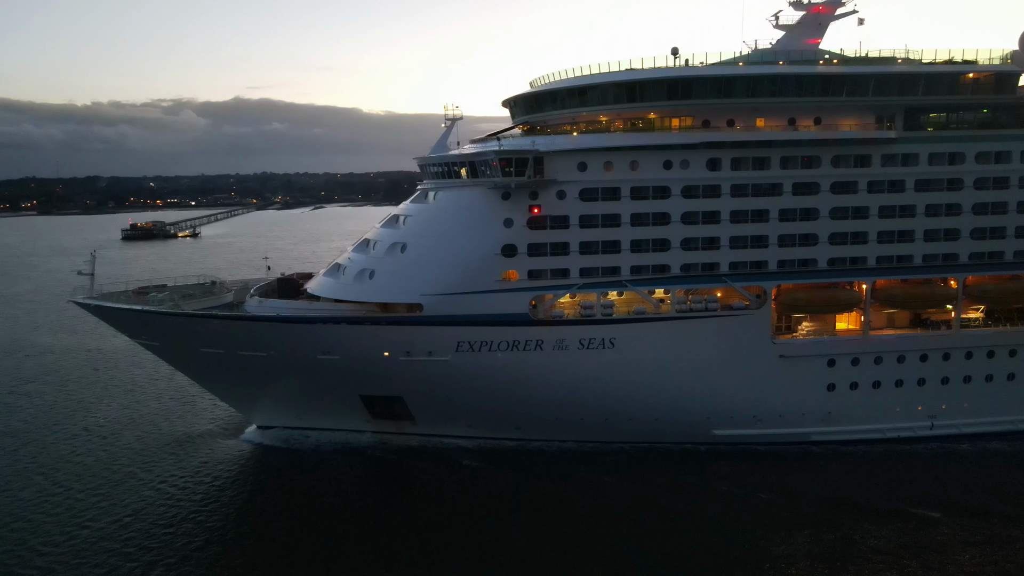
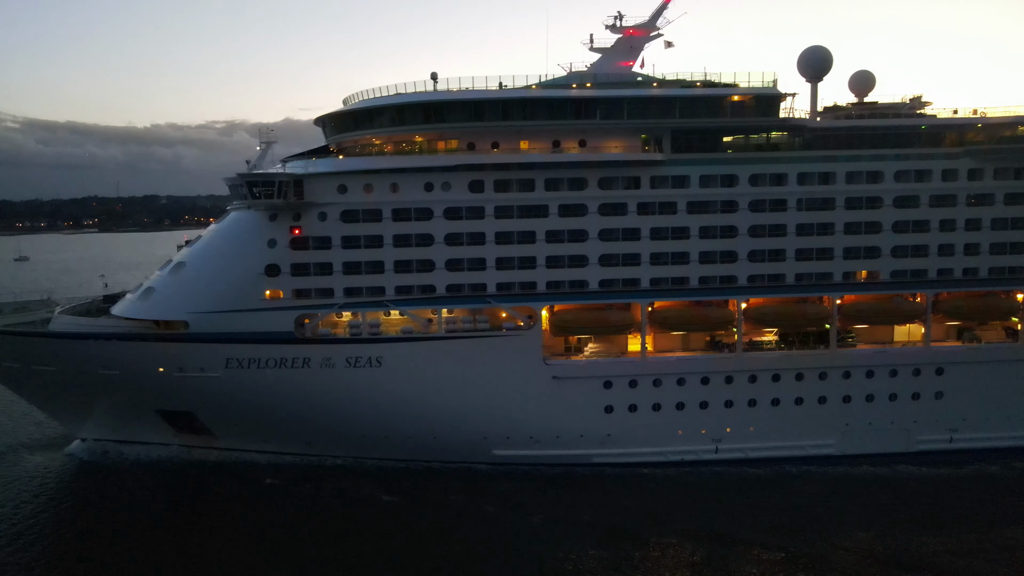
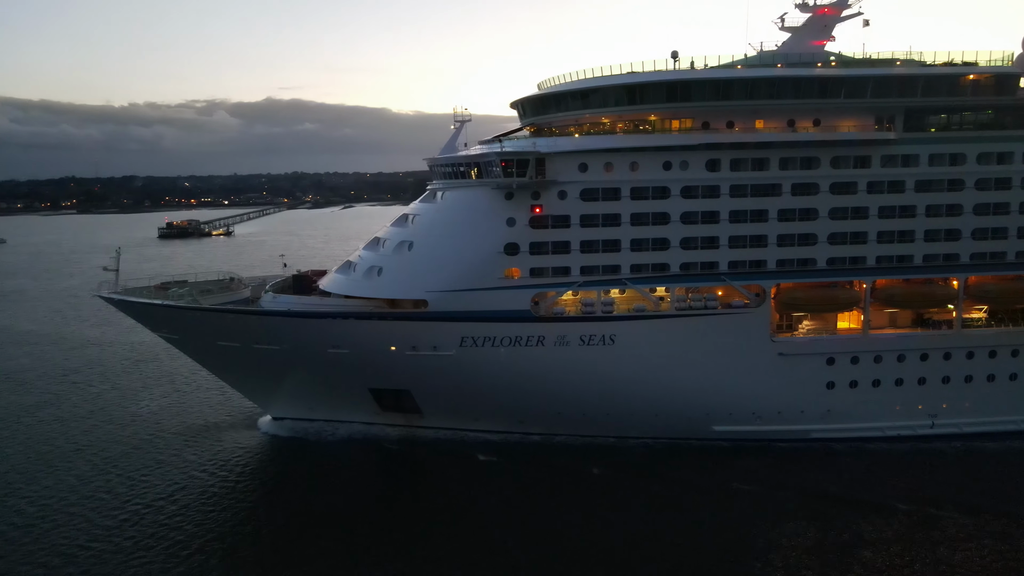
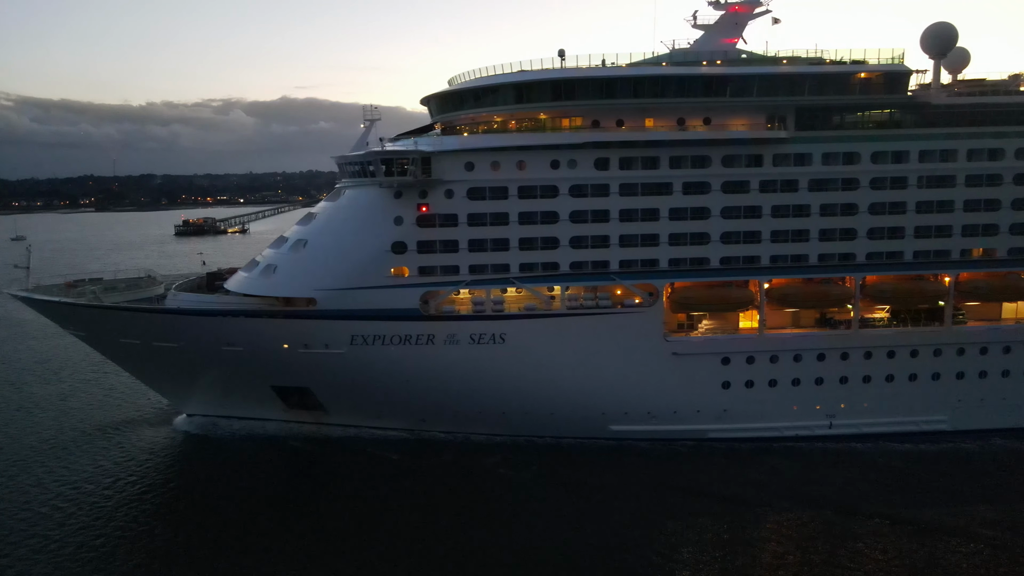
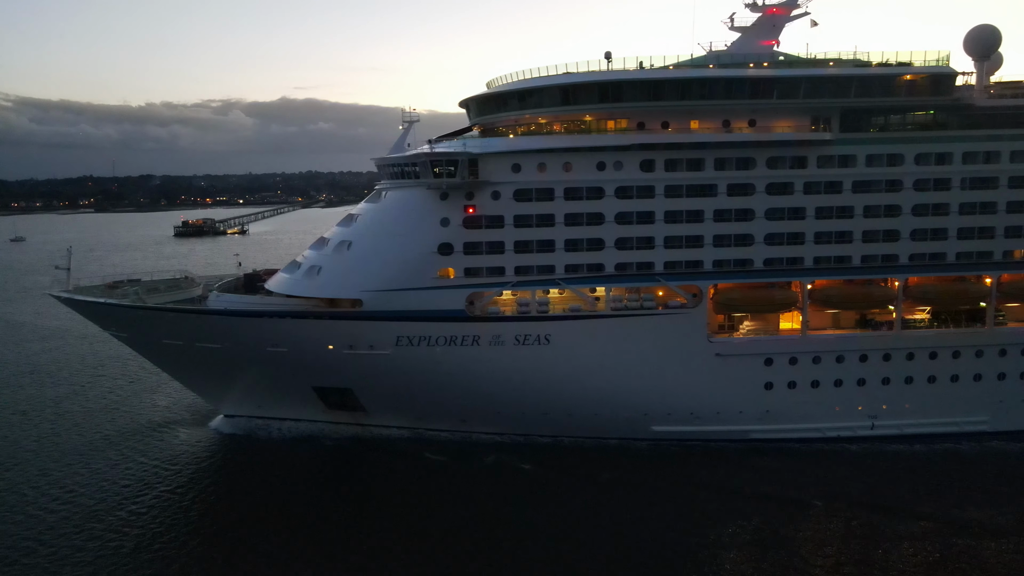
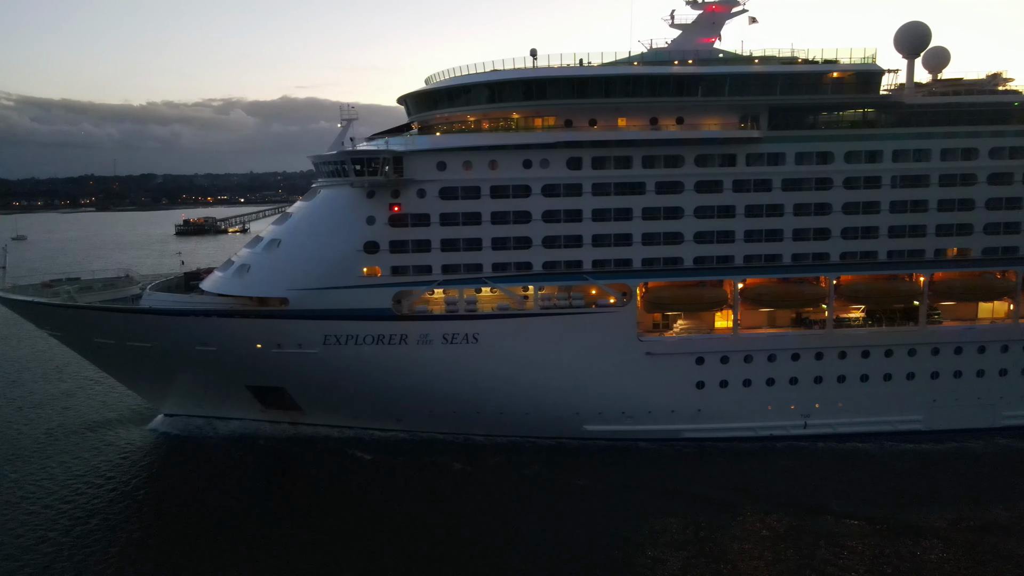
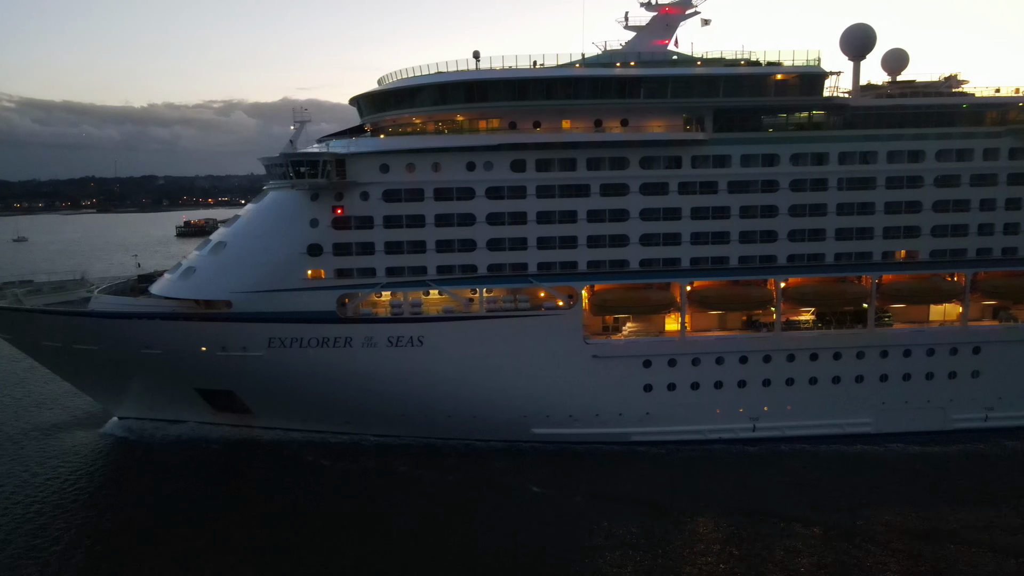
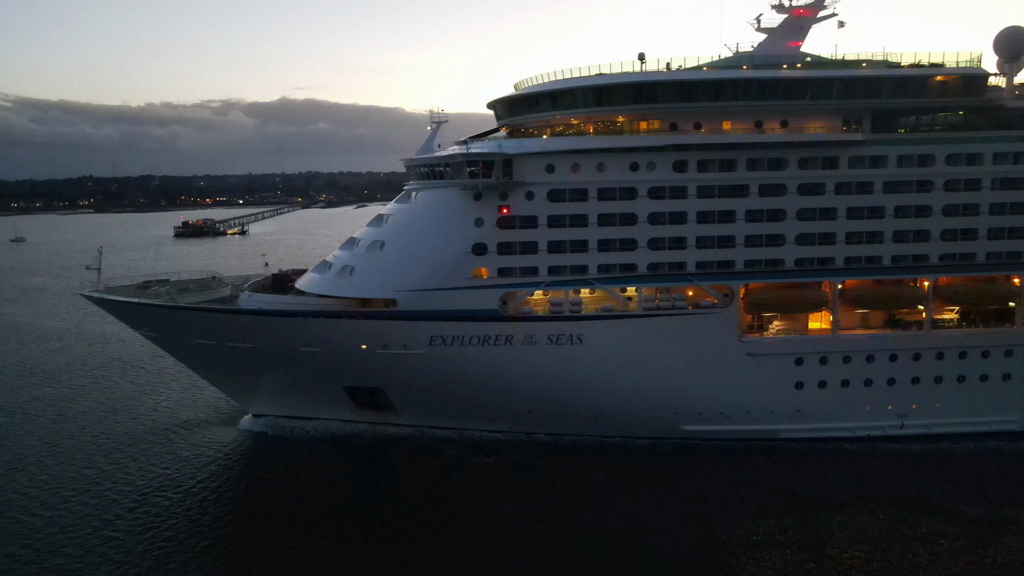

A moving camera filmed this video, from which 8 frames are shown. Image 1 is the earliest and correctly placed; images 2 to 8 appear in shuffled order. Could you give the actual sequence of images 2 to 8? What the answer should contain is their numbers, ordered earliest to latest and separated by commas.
3, 8, 5, 4, 6, 7, 2
